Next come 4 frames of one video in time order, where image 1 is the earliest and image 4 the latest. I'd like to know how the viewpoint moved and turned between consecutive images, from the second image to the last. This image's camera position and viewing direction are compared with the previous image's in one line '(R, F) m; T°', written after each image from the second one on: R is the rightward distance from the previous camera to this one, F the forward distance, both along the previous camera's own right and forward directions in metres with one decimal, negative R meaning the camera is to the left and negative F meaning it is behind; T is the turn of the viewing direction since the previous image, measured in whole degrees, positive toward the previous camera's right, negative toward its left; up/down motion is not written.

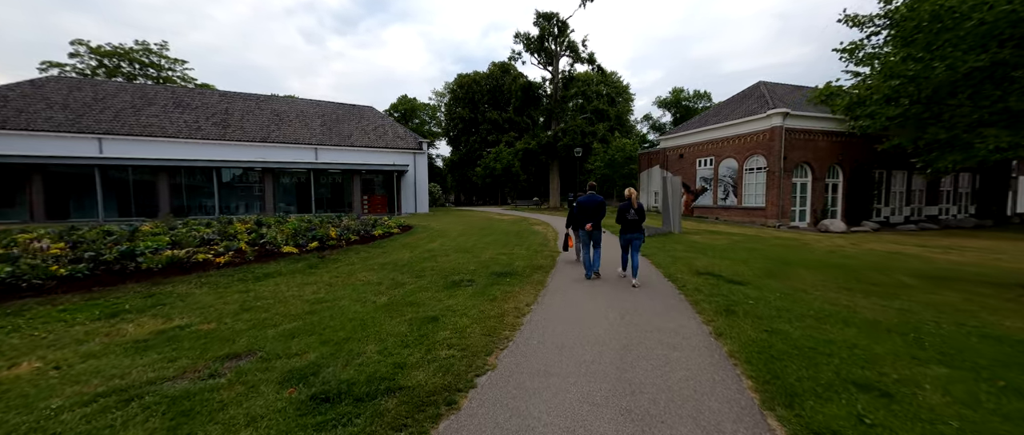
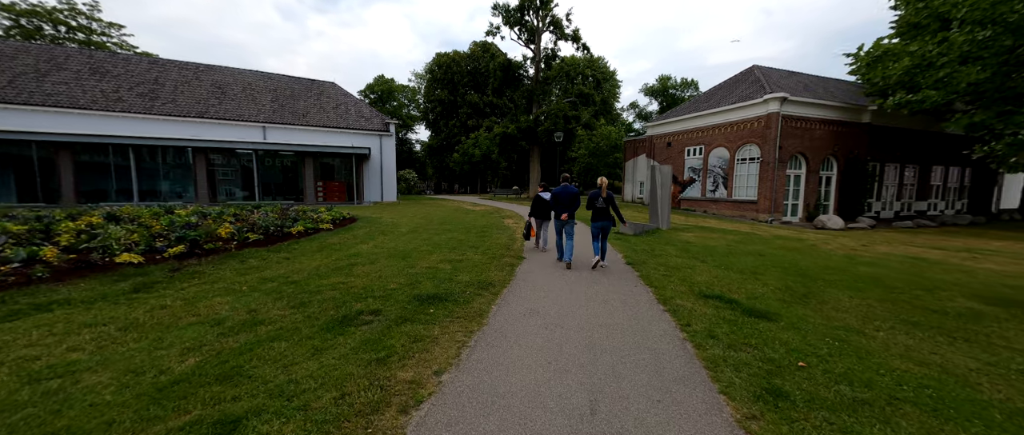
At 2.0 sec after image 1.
(+0.8, +2.3) m; +3°
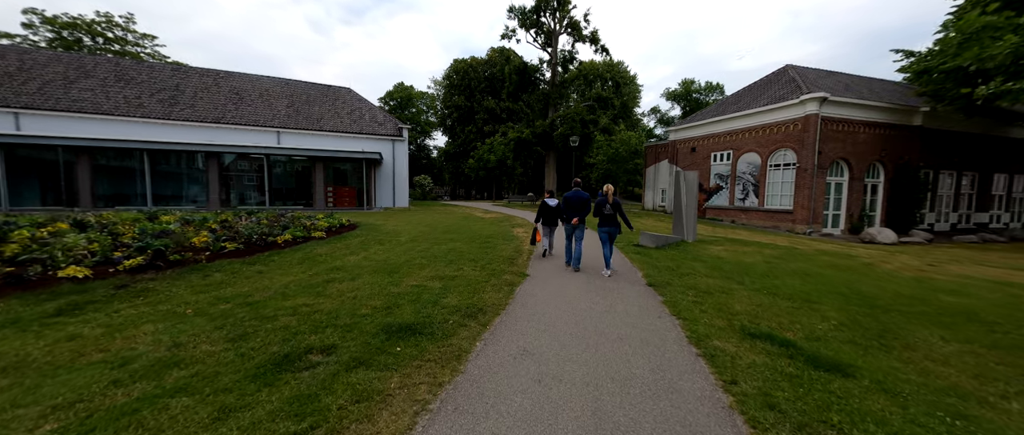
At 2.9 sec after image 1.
(+0.3, +1.0) m; -3°
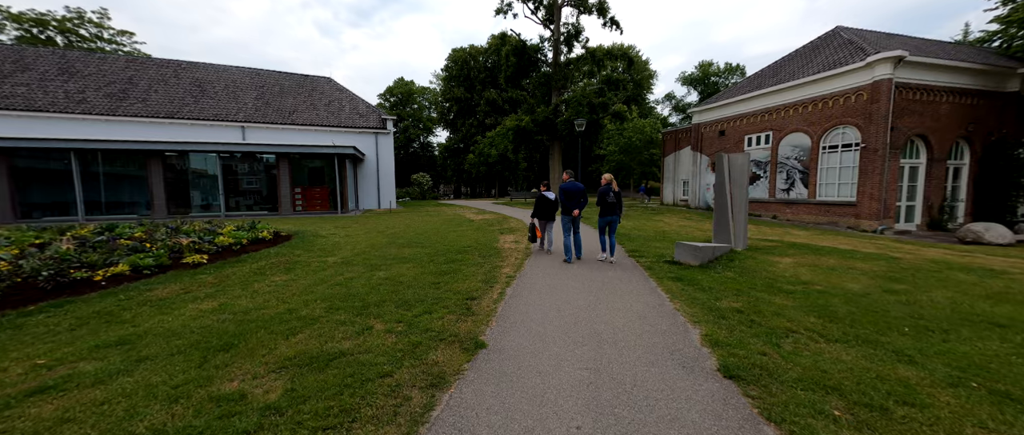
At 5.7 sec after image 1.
(+0.8, +3.4) m; -2°
